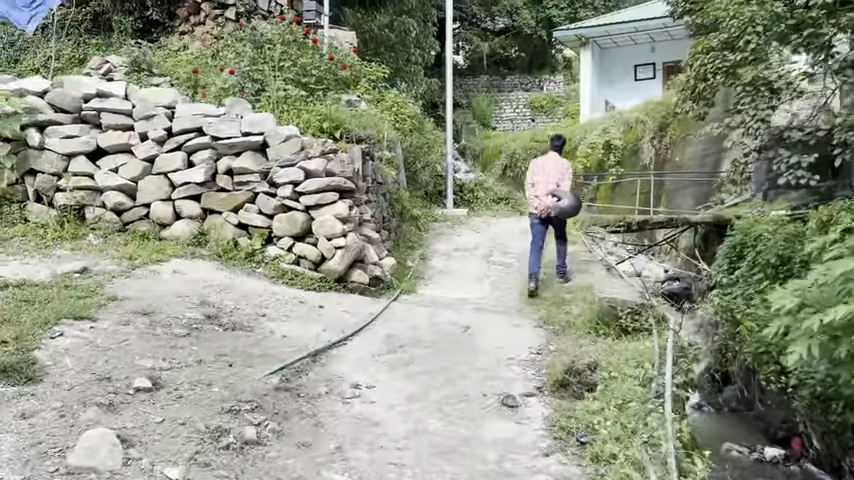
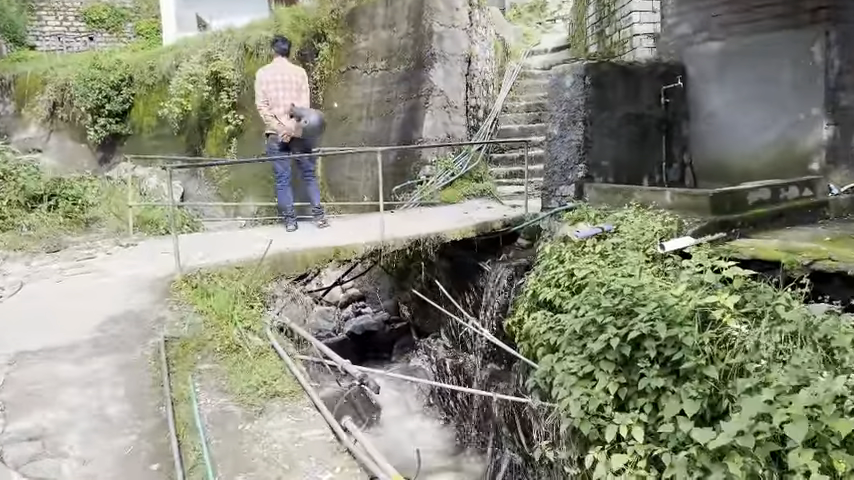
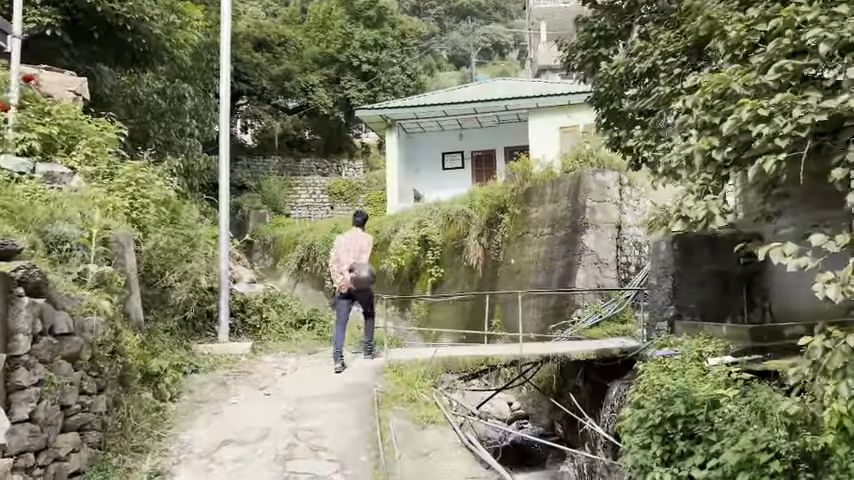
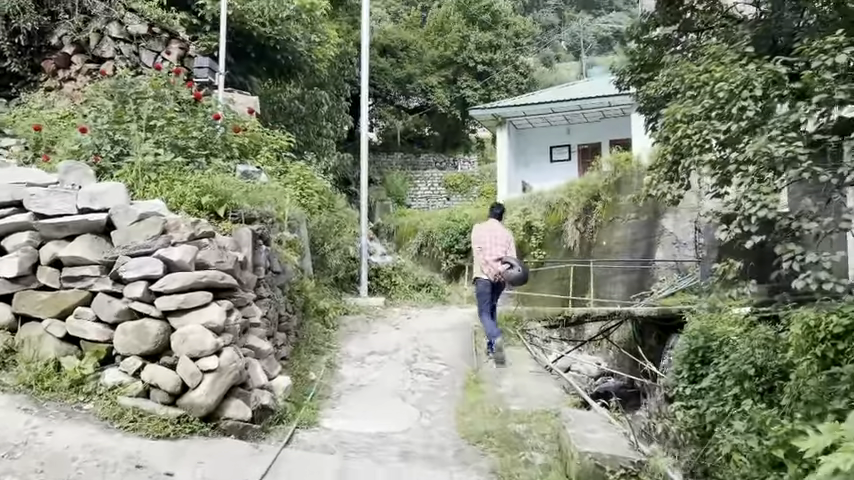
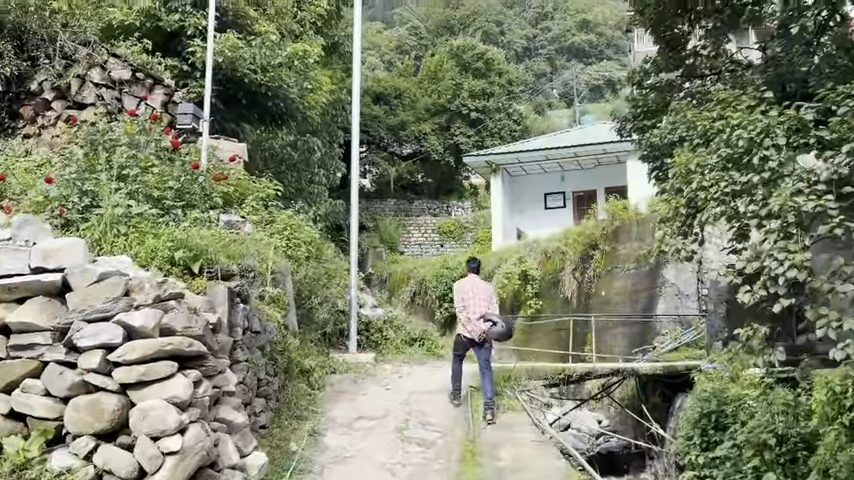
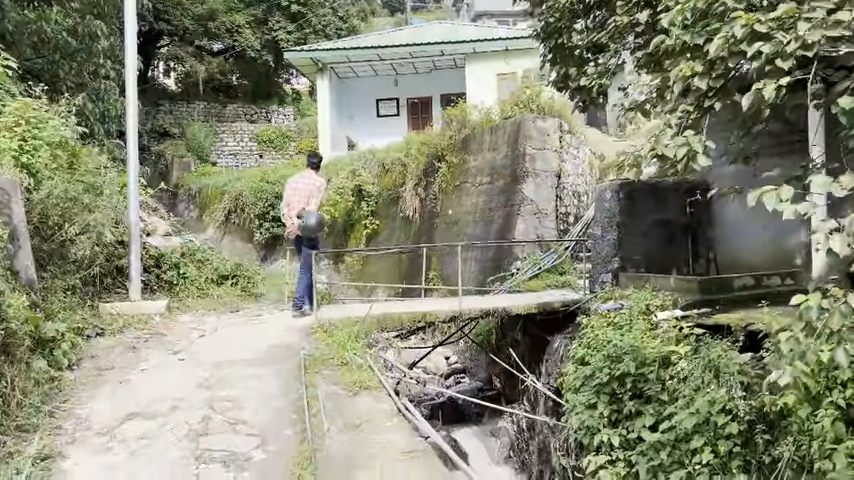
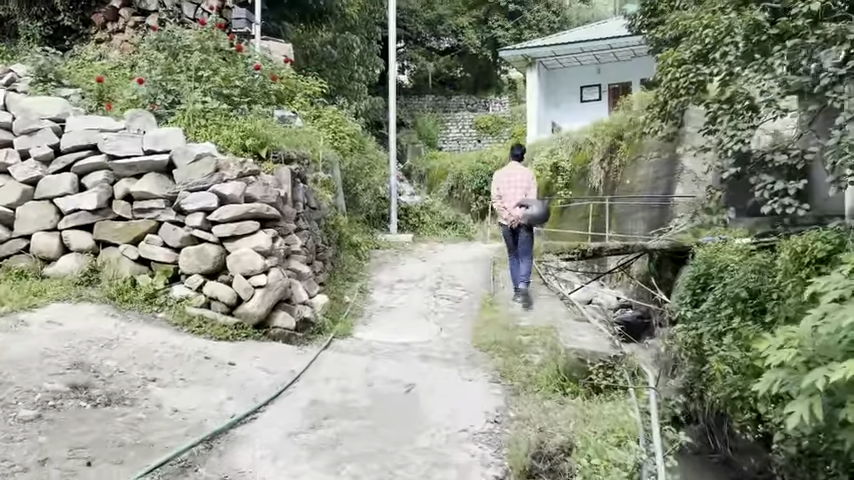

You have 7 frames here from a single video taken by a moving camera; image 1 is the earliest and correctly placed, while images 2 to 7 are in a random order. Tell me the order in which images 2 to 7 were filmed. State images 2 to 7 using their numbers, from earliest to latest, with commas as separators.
7, 4, 5, 3, 6, 2
